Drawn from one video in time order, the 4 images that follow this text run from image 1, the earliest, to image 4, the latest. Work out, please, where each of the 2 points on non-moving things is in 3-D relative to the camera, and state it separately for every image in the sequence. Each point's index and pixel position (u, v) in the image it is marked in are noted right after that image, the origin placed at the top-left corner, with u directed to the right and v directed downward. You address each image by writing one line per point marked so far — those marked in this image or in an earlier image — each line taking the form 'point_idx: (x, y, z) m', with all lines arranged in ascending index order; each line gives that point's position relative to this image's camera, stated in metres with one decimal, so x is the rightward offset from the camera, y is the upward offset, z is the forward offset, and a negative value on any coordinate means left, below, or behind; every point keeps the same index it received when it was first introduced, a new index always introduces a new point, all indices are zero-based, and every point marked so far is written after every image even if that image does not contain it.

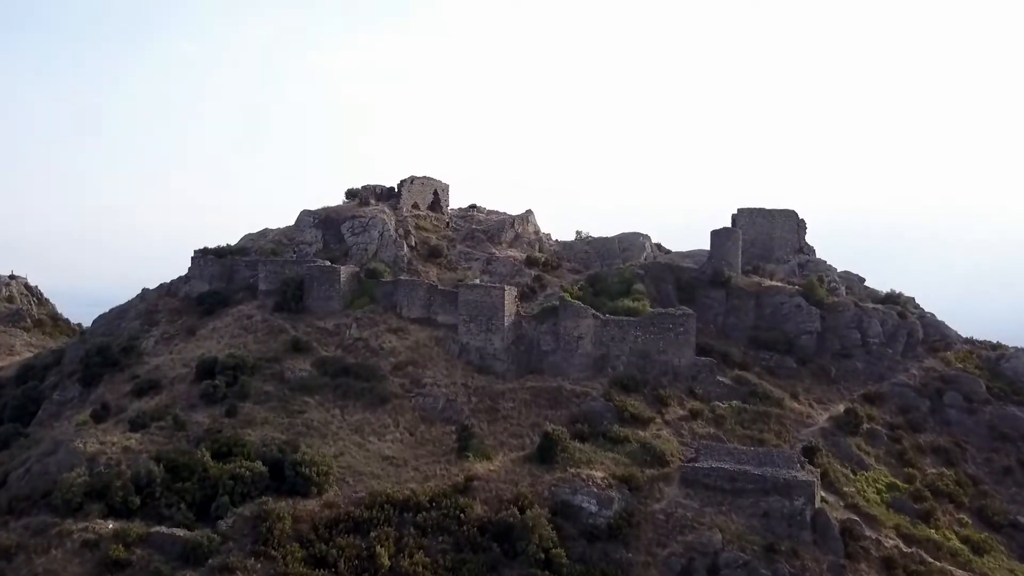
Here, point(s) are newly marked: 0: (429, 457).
0: (-1.7, -3.4, +18.9) m
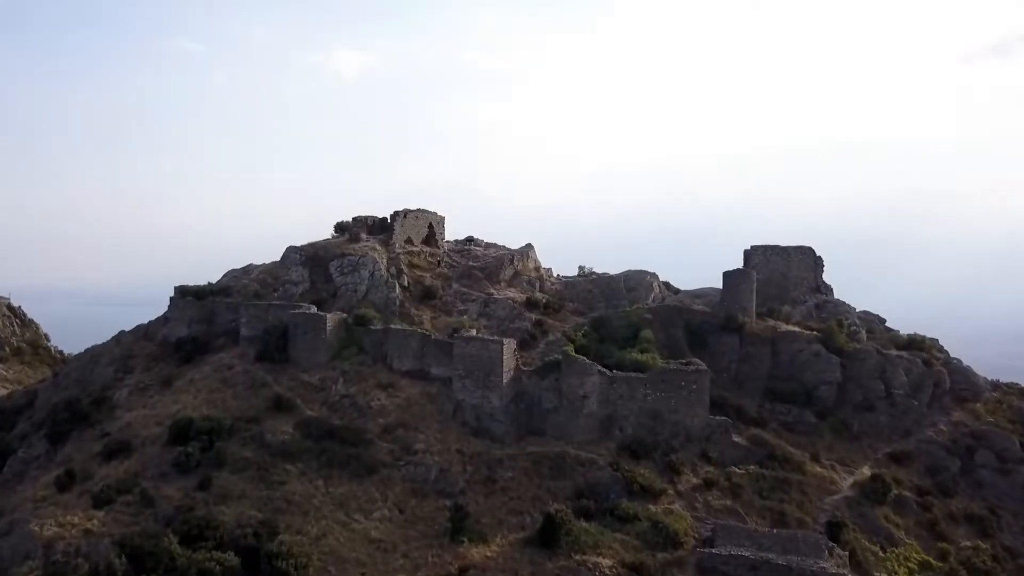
0: (-1.7, -4.6, +17.2) m
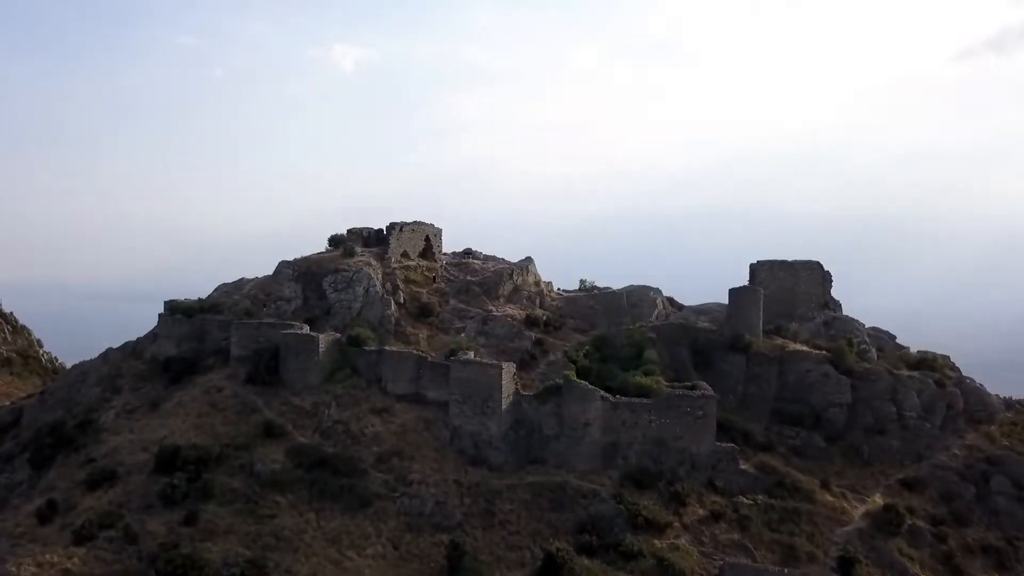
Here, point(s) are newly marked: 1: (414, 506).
0: (-1.7, -5.1, +16.4) m
1: (-1.9, -4.2, +18.3) m
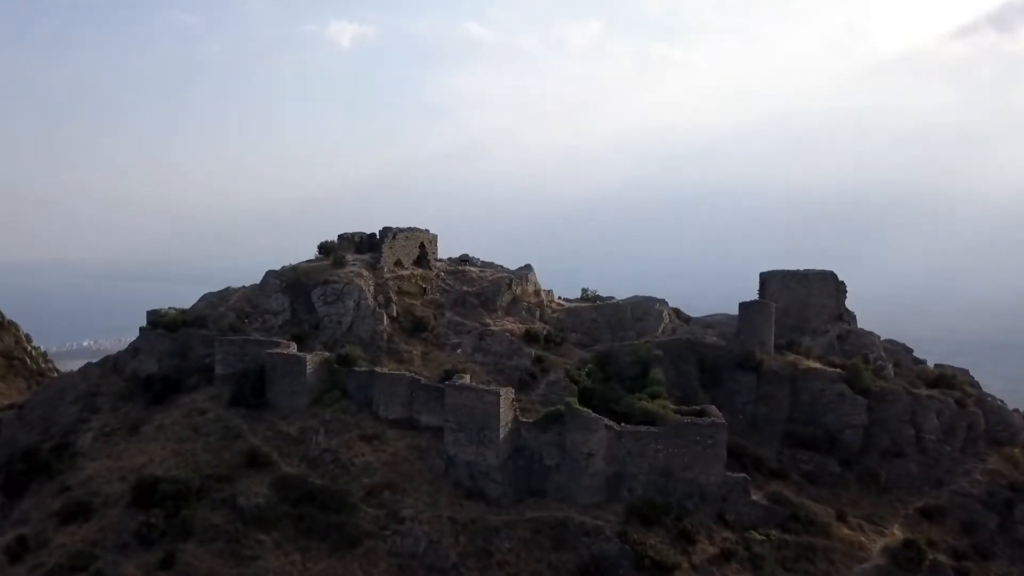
0: (-1.7, -5.6, +15.4) m
1: (-1.9, -4.7, +17.2) m
